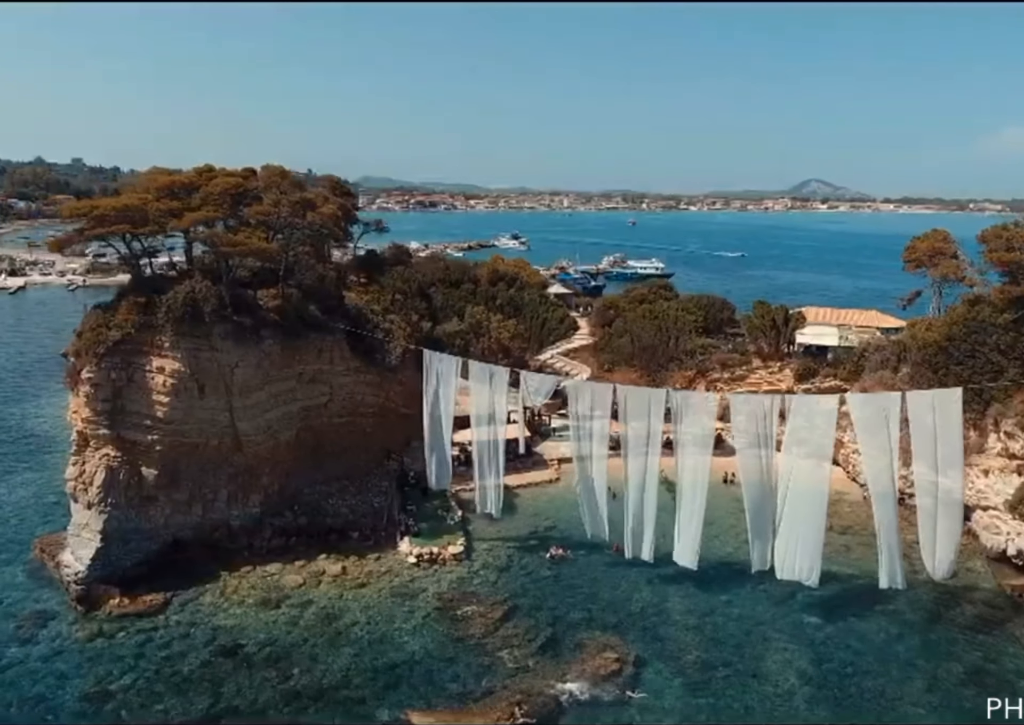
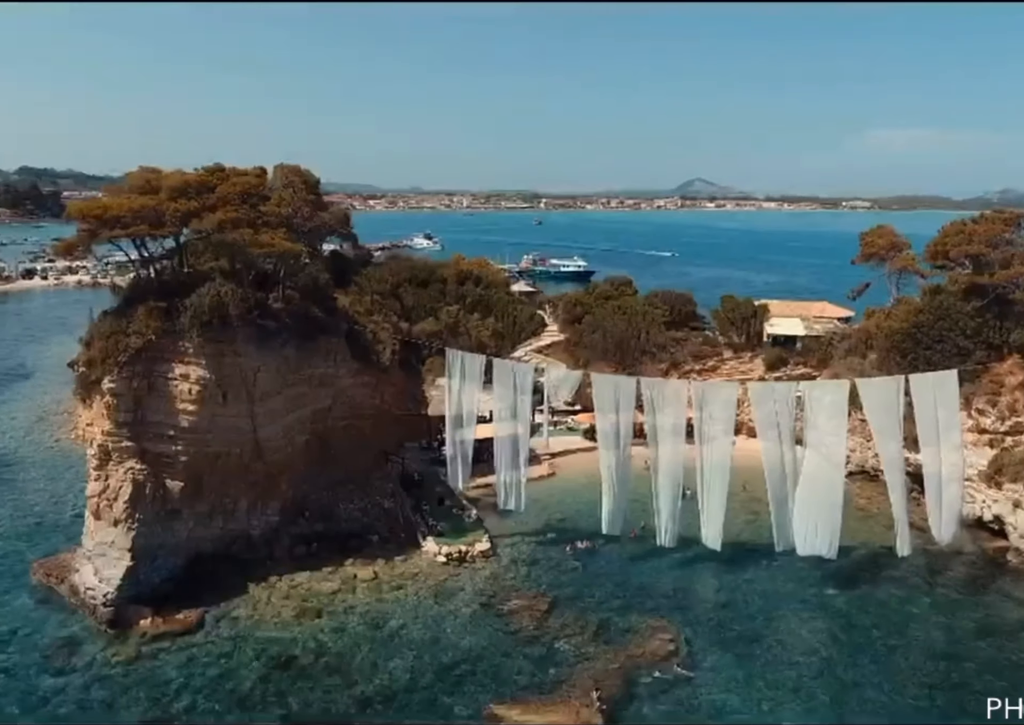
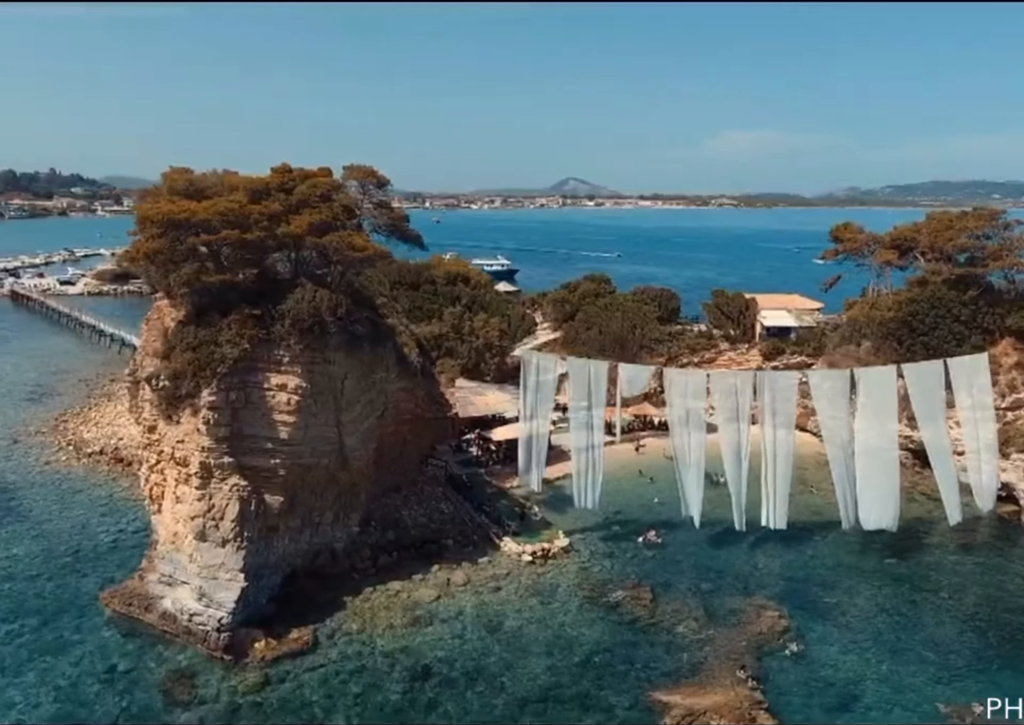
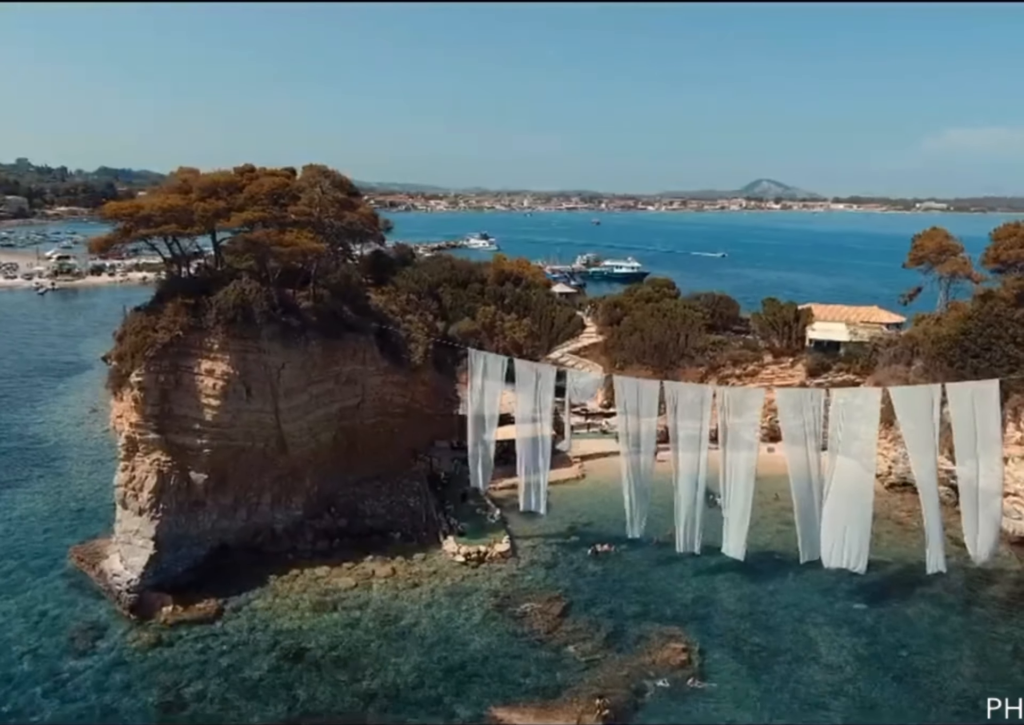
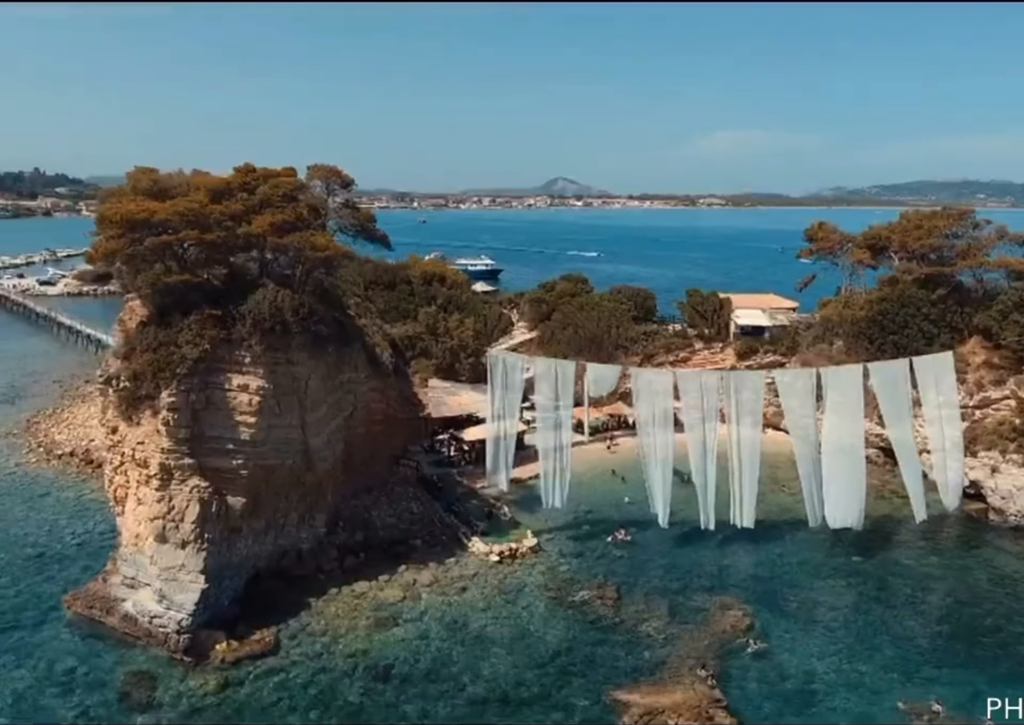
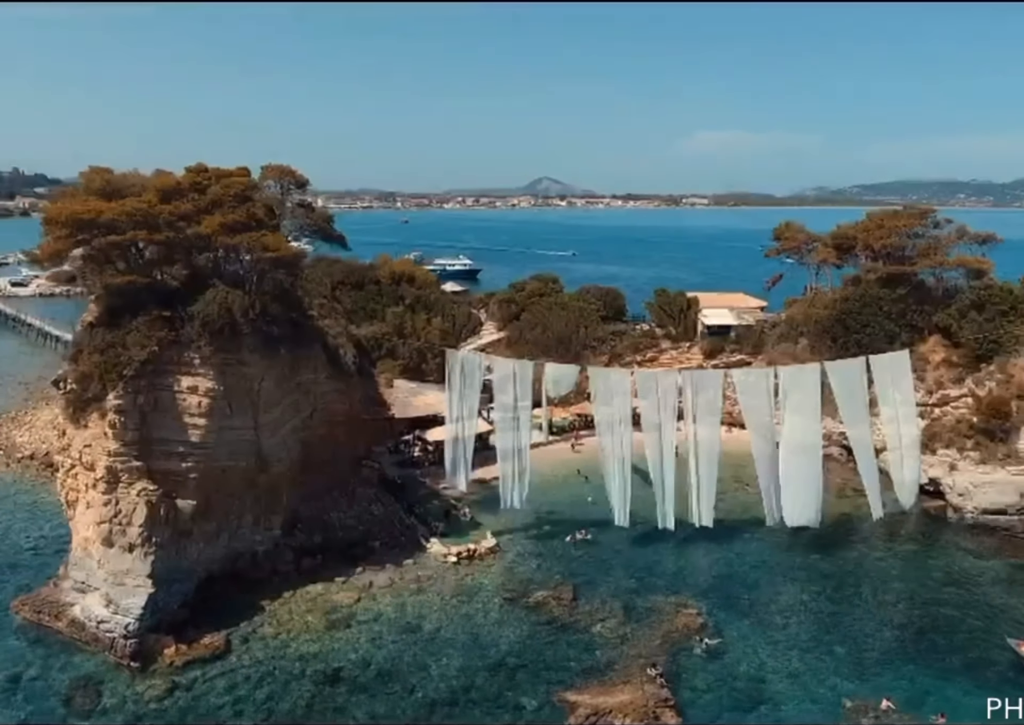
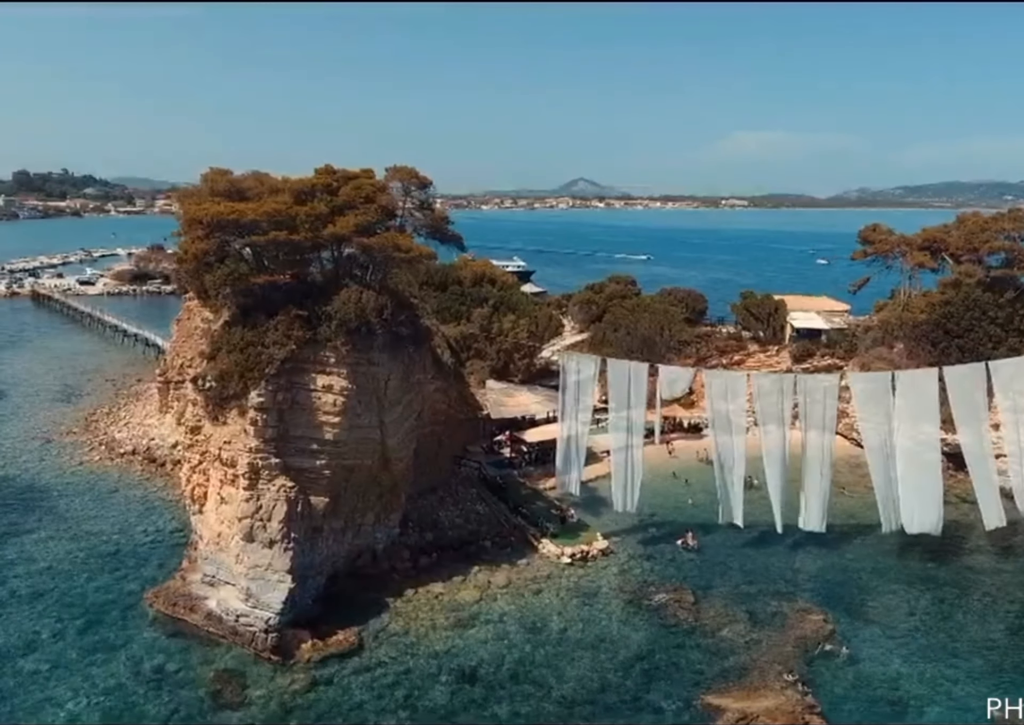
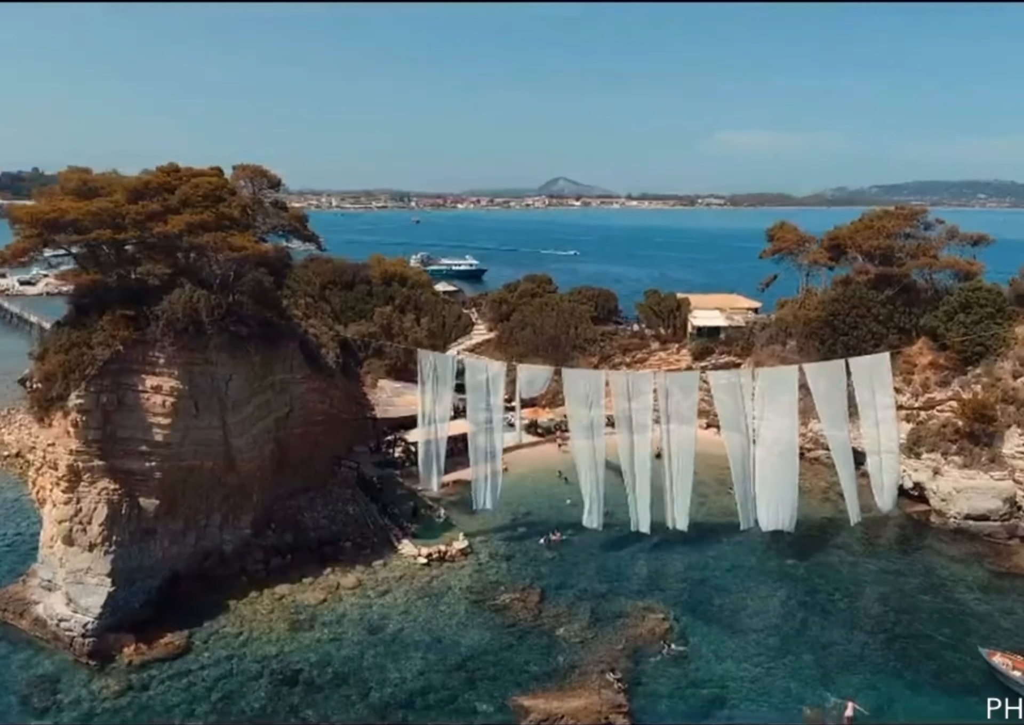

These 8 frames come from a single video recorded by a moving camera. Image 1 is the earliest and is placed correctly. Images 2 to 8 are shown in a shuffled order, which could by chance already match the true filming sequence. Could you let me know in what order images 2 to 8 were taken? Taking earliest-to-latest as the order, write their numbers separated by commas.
4, 2, 8, 6, 5, 3, 7
